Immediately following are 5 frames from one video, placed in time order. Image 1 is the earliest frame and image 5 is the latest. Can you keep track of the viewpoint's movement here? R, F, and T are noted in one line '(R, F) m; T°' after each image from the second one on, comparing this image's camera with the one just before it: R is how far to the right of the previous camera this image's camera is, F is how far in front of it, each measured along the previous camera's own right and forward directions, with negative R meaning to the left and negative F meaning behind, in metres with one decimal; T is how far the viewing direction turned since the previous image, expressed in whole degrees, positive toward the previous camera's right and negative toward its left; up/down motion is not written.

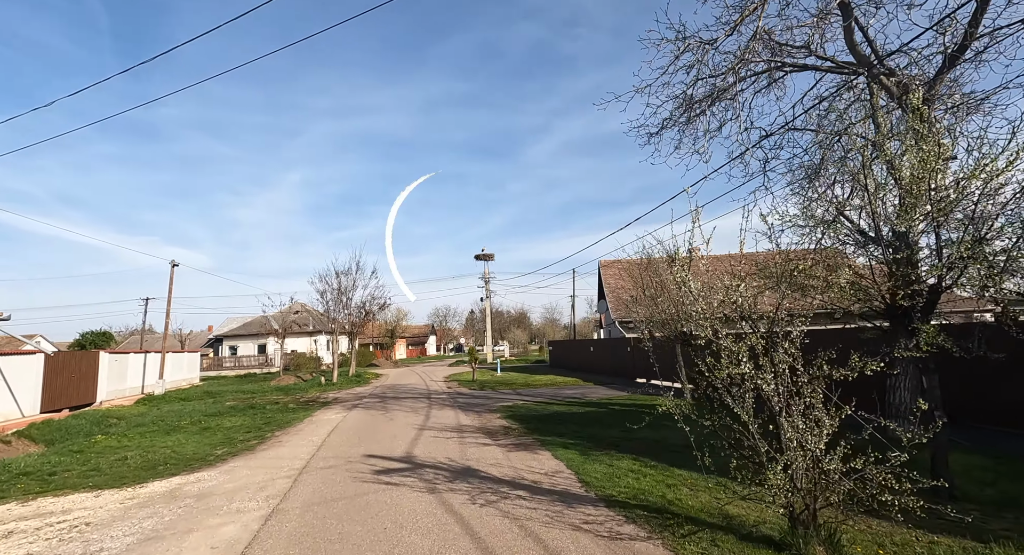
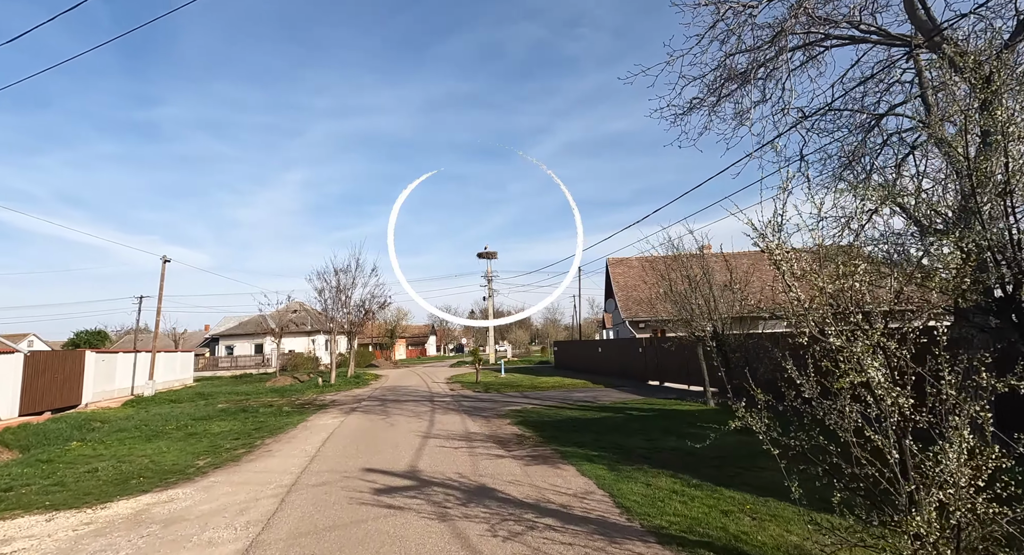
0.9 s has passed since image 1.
(-0.3, +0.9) m; 0°
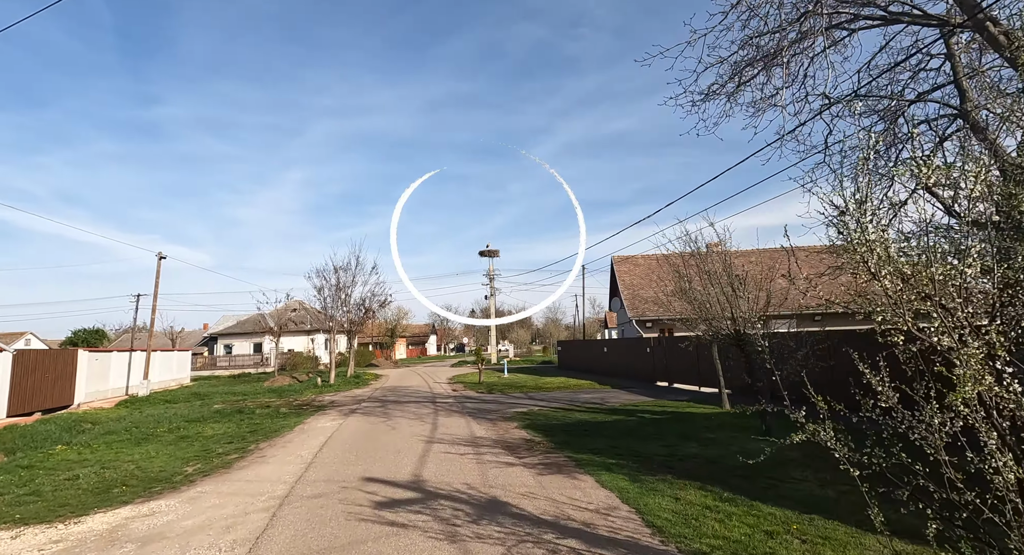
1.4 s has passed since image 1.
(-0.1, +0.5) m; 0°
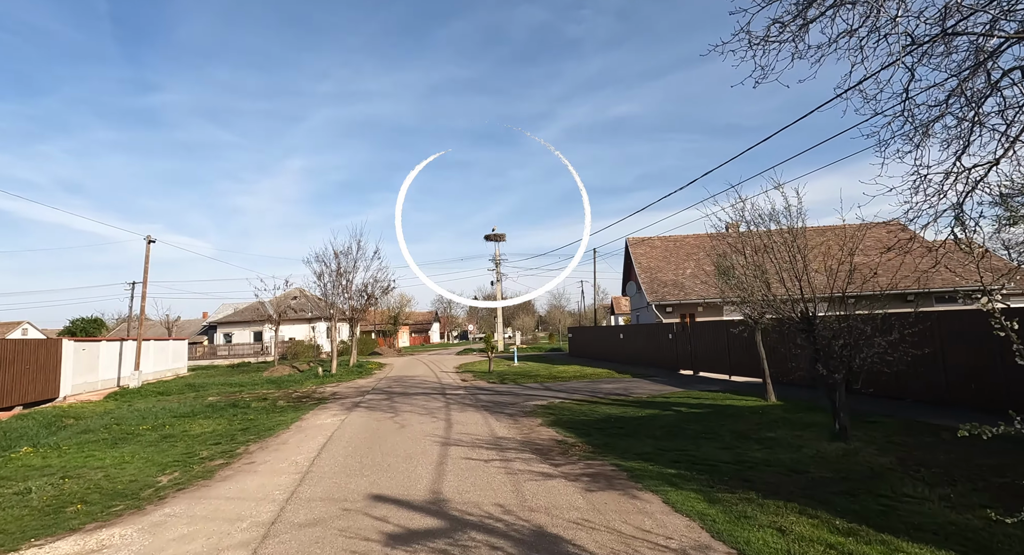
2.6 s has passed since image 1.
(-0.4, +1.3) m; 0°
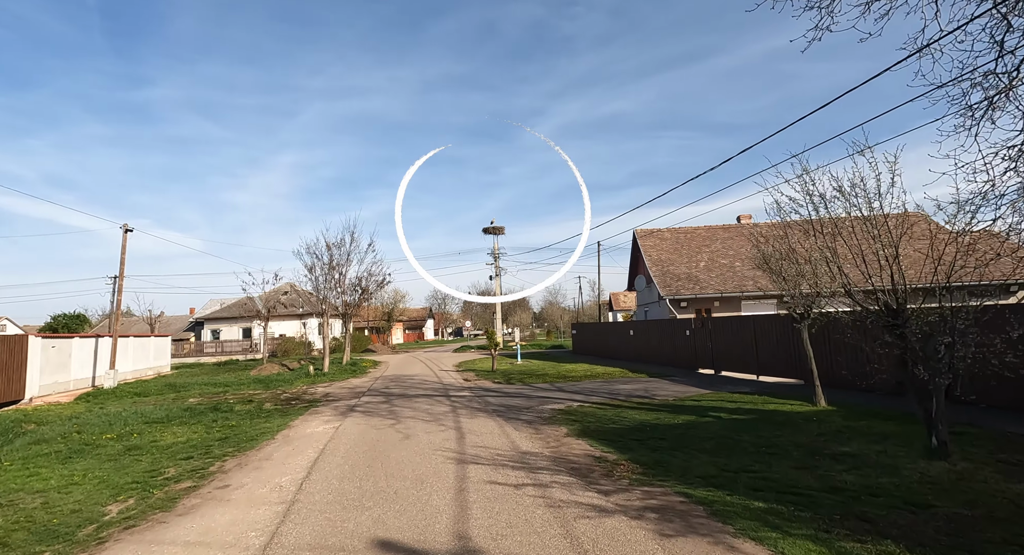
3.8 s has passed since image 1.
(-0.4, +1.3) m; +1°
